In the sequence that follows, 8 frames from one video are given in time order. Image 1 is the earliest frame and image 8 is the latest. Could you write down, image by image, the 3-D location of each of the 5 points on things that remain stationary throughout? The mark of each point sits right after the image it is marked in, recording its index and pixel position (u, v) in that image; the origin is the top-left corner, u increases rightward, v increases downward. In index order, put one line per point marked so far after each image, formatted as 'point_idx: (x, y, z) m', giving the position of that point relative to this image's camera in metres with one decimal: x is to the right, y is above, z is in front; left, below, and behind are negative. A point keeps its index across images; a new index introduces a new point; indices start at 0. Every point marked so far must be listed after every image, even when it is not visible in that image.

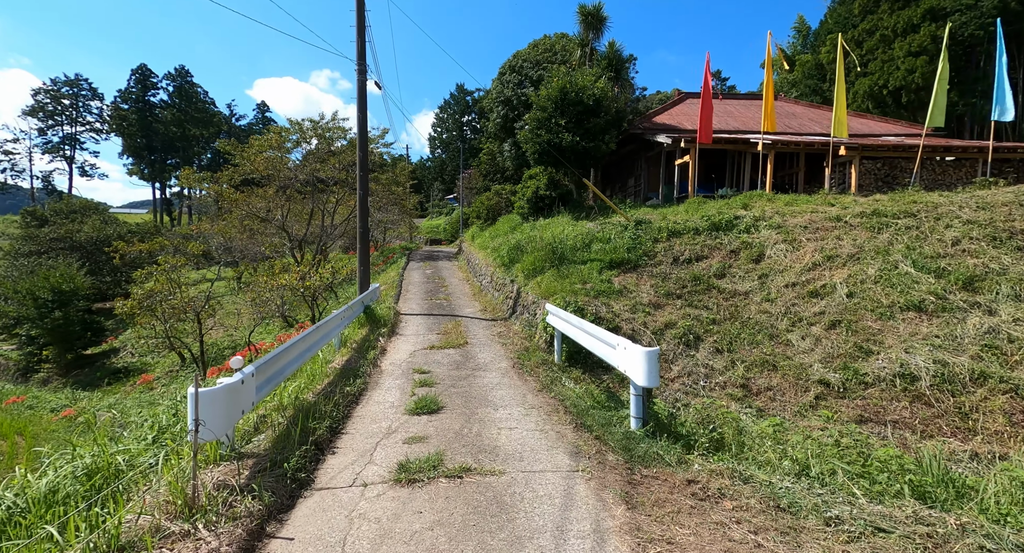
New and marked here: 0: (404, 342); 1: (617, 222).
0: (-1.4, -0.9, +6.6) m
1: (+2.0, +1.0, +9.7) m
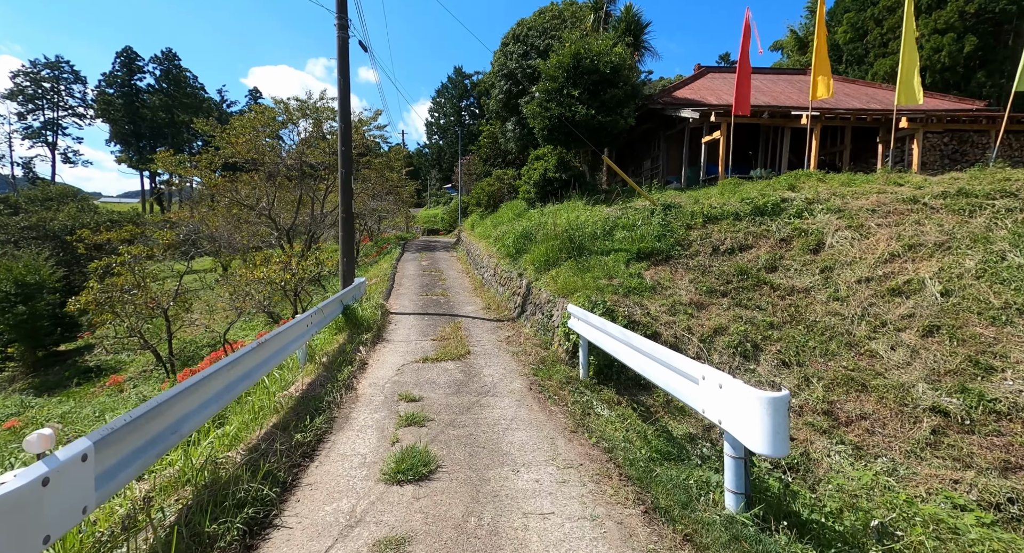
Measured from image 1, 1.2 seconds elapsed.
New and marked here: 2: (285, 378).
0: (-1.3, -0.8, +5.3) m
1: (+2.1, +1.1, +8.4) m
2: (-1.8, -0.8, +4.0) m
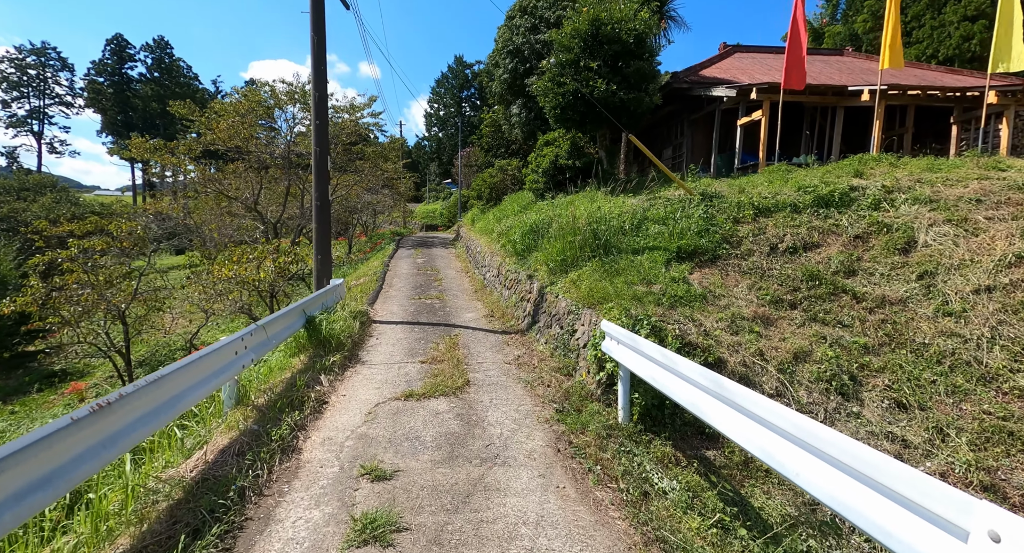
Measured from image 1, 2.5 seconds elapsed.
0: (-1.2, -0.8, +4.0) m
1: (+2.2, +1.1, +7.1) m
2: (-1.7, -0.9, +2.7) m
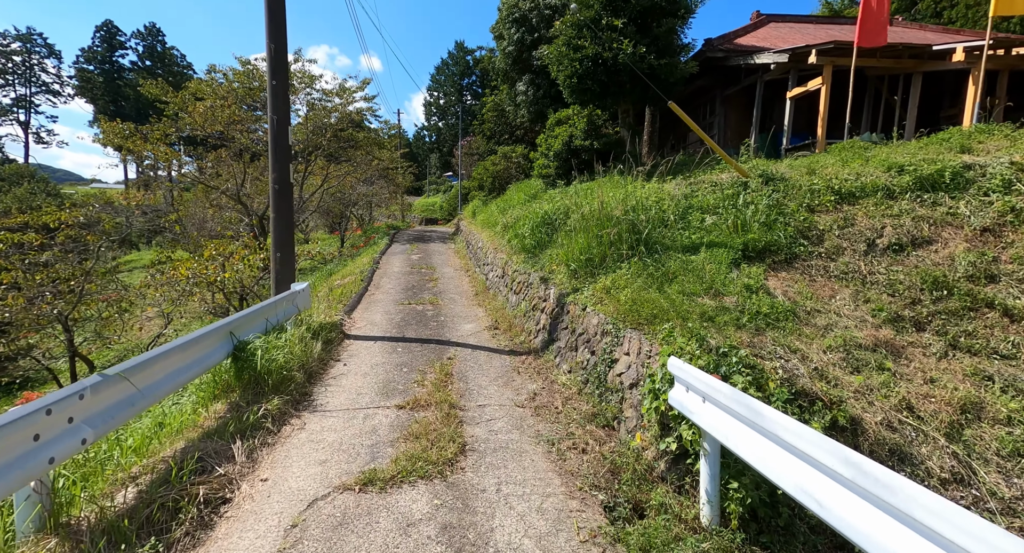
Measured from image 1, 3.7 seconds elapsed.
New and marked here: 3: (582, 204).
0: (-1.1, -0.9, +2.6) m
1: (+2.3, +1.1, +5.7) m
2: (-1.6, -0.9, +1.3) m
3: (+0.9, +0.9, +6.3) m
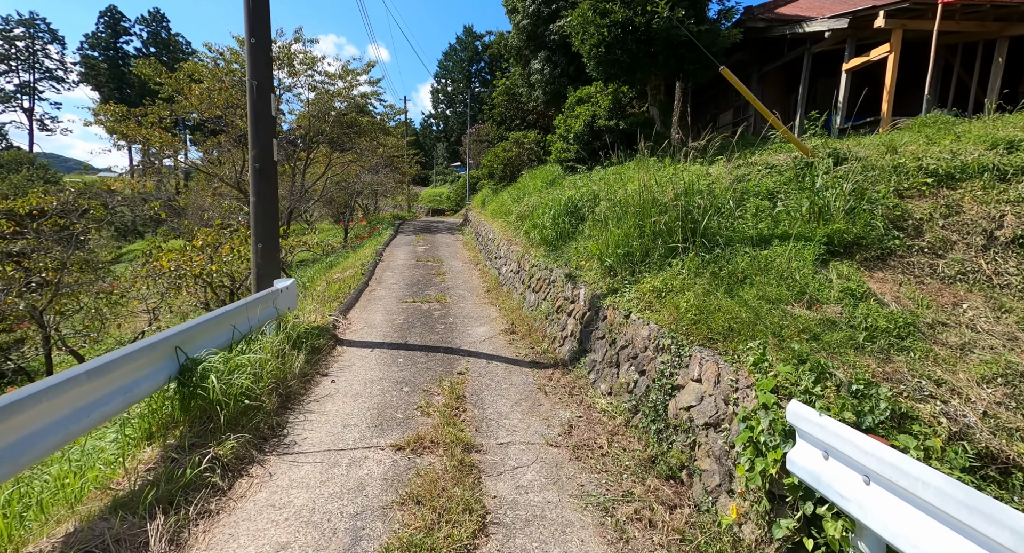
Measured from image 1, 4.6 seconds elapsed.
0: (-0.9, -0.9, +1.8) m
1: (+2.5, +1.1, +4.9) m
2: (-1.5, -1.0, +0.5) m
3: (+1.1, +0.9, +5.5) m
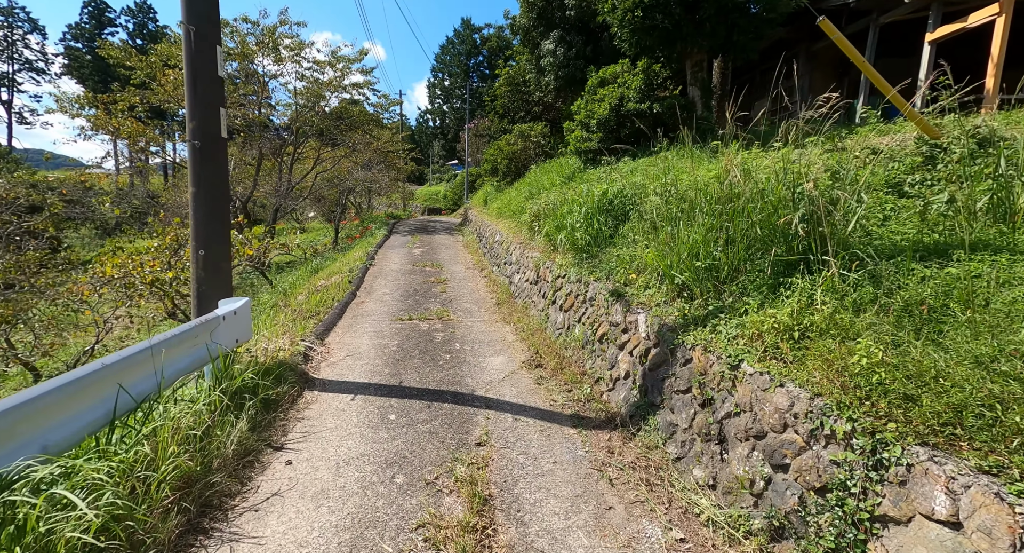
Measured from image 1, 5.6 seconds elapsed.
0: (-0.7, -1.0, +0.7) m
1: (+2.8, +1.0, +3.7) m
2: (-1.2, -1.1, -0.7) m
3: (+1.3, +0.8, +4.3) m
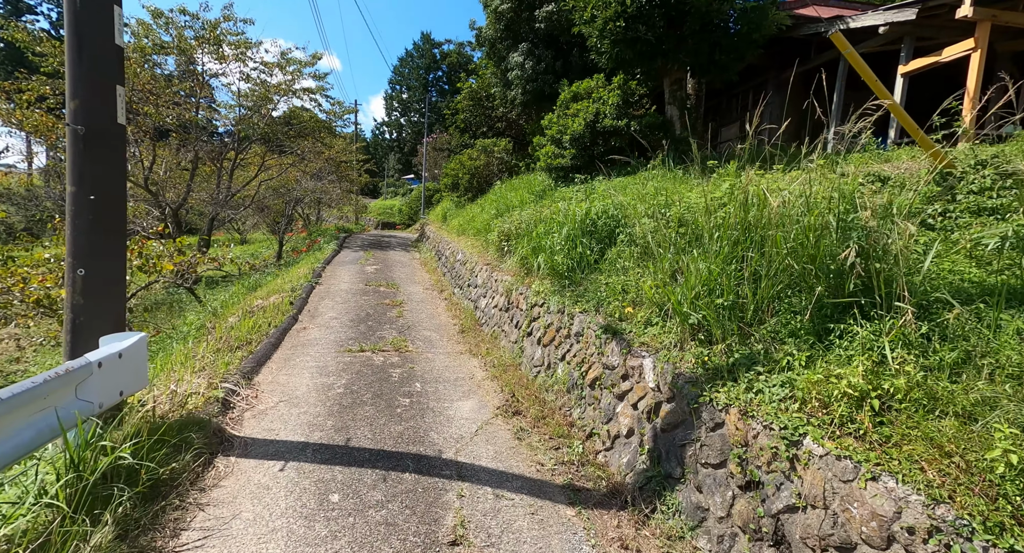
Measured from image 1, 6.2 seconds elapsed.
0: (-0.6, -1.1, -0.1) m
1: (+2.6, +0.7, +3.4) m
2: (-1.0, -1.1, -1.4) m
3: (+1.1, +0.6, +3.8) m
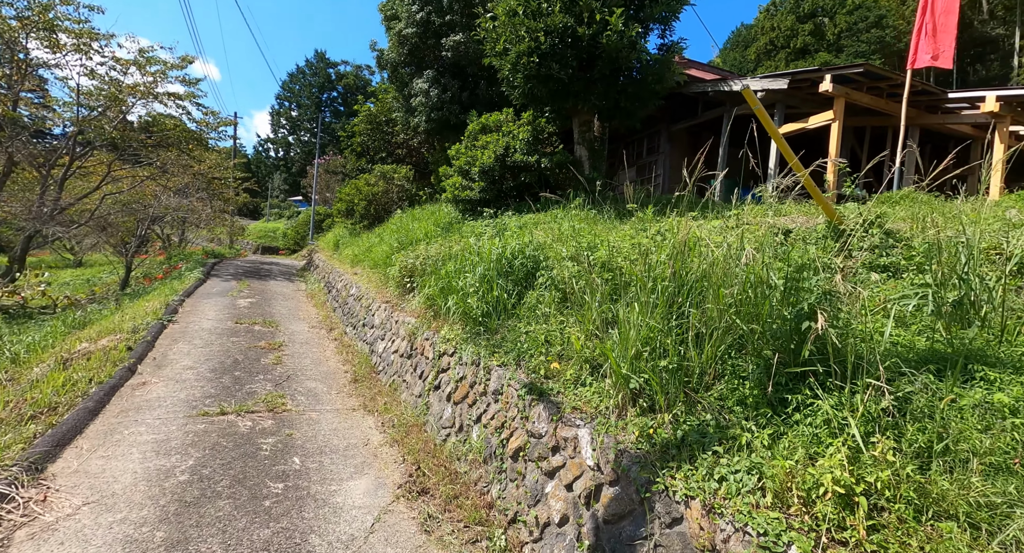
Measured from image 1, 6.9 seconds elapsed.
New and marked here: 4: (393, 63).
0: (-0.4, -1.2, -0.7) m
1: (+2.1, +0.3, +3.4) m
2: (-0.5, -1.1, -2.1) m
3: (+0.5, +0.2, +3.6) m
4: (-2.2, +4.1, +9.6) m
